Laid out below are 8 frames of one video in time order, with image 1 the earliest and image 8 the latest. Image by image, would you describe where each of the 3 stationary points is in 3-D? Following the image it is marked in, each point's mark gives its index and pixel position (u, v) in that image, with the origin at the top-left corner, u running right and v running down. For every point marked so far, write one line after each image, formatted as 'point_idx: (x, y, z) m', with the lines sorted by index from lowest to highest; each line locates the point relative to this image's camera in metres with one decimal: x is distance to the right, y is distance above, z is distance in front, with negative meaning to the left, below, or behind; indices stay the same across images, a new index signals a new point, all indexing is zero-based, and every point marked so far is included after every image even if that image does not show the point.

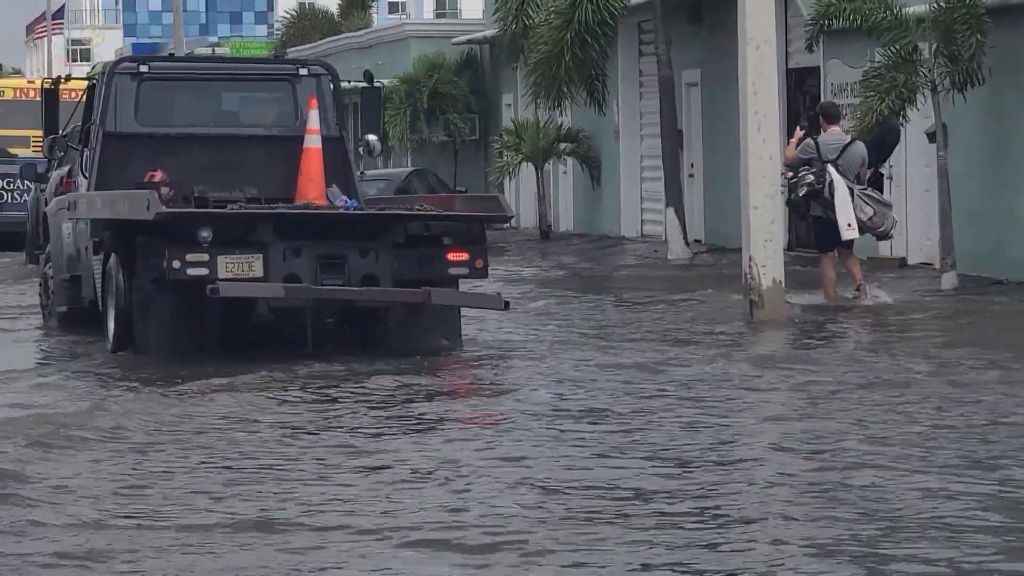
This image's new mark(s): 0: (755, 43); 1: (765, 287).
0: (+1.9, +1.9, +13.7) m
1: (+2.0, 0.0, +14.0) m
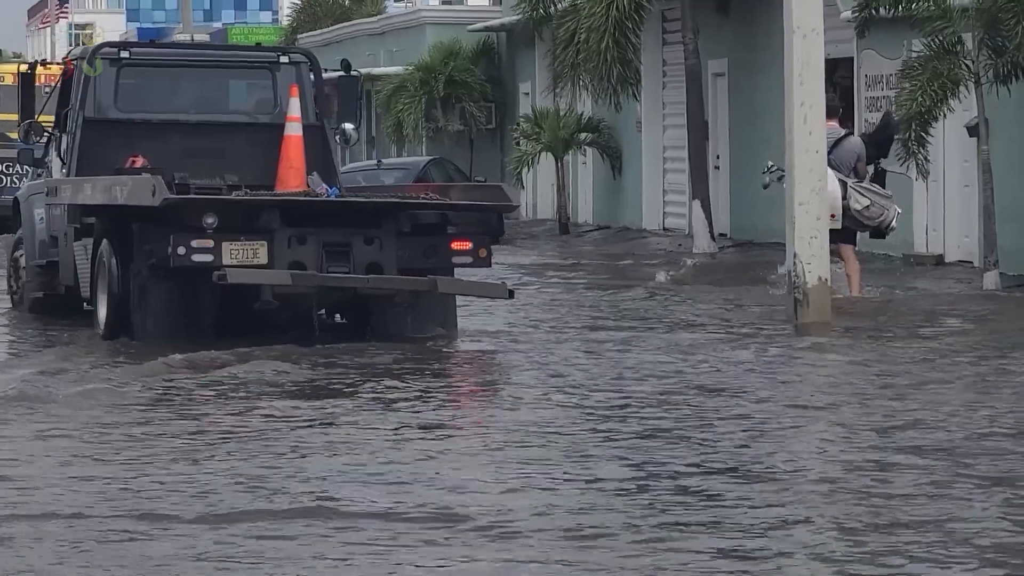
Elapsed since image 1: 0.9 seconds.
0: (+2.2, +1.9, +13.3) m
1: (+2.3, 0.0, +13.6) m
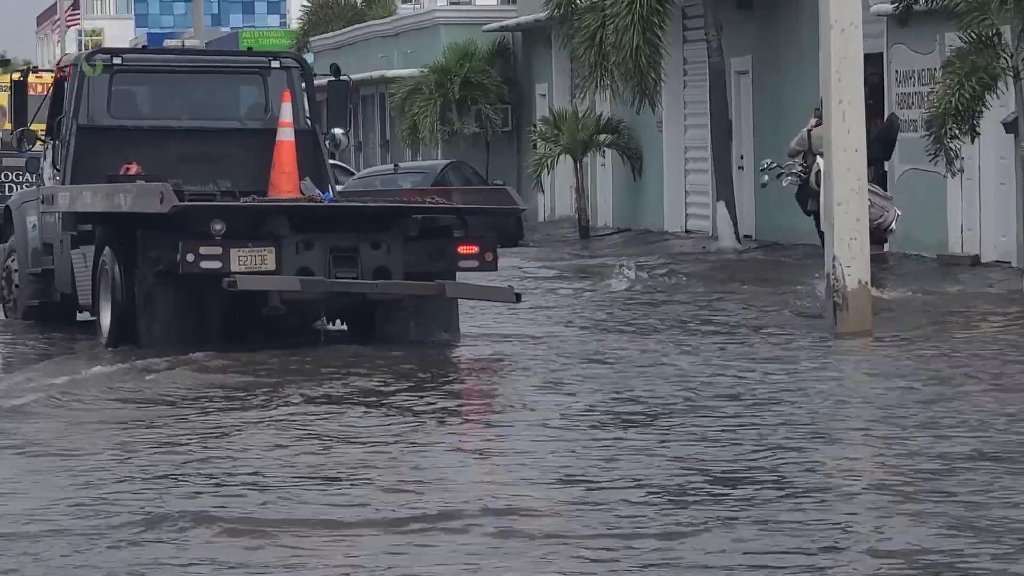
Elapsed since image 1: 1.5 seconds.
0: (+2.4, +1.9, +12.8) m
1: (+2.5, 0.0, +13.1) m
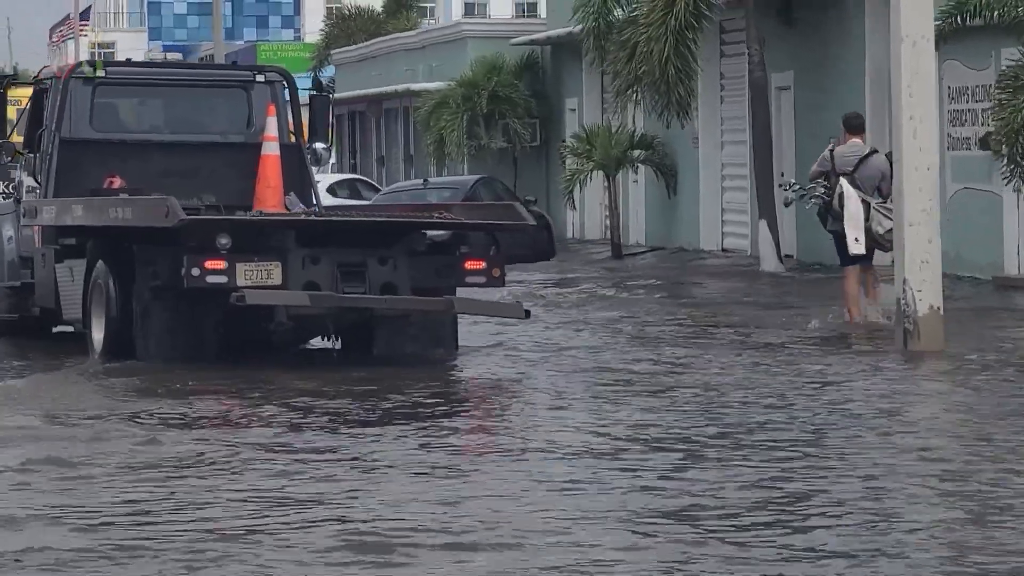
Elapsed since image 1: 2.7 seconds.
0: (+2.7, +1.7, +12.2) m
1: (+2.8, -0.2, +12.5) m
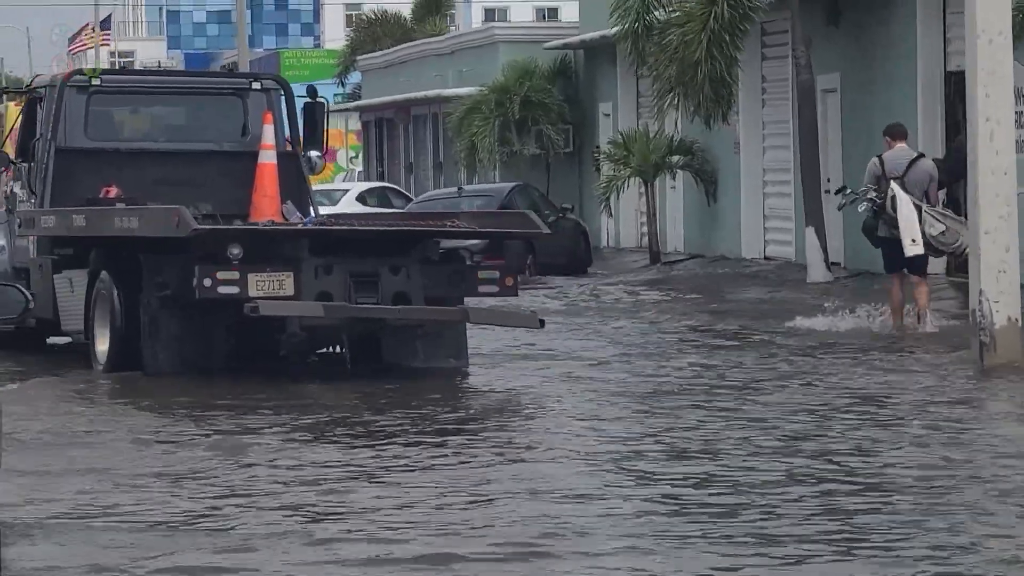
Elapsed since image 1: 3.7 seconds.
0: (+3.0, +1.6, +11.6) m
1: (+3.2, -0.2, +11.9) m
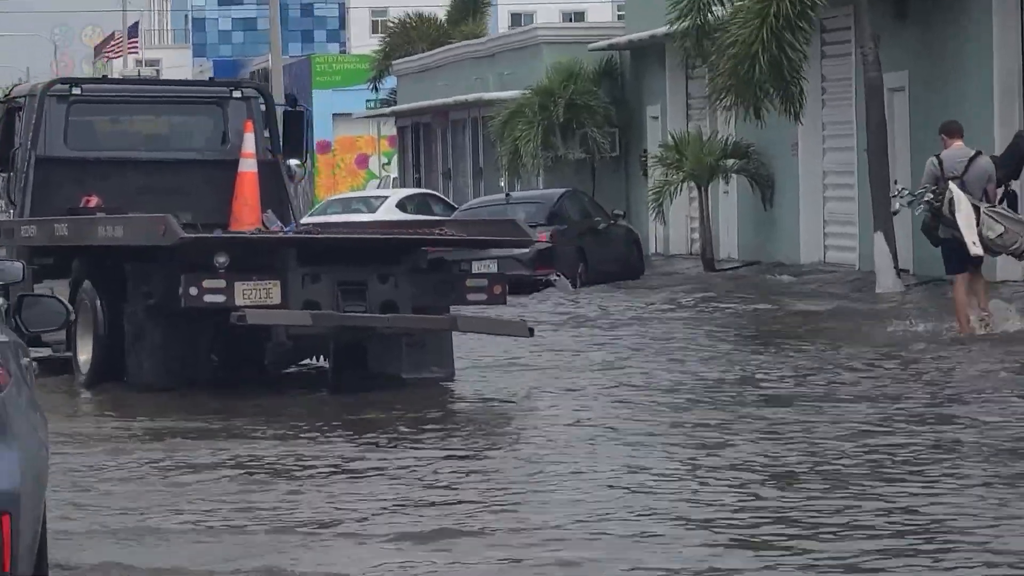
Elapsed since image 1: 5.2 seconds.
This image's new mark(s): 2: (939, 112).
0: (+3.5, +1.6, +10.8) m
1: (+3.6, -0.3, +11.0) m
2: (+4.4, +1.8, +19.0) m
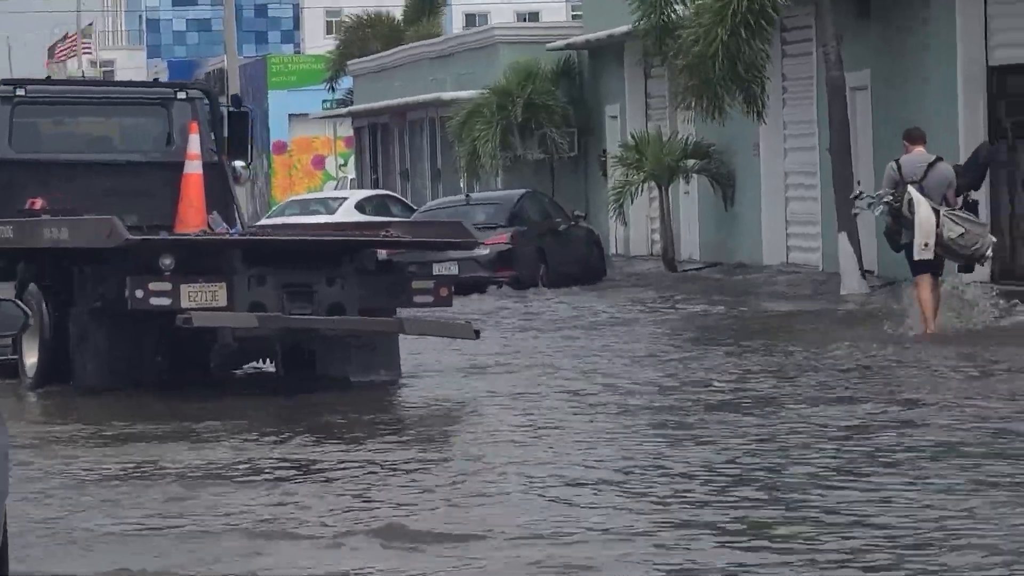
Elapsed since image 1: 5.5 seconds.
0: (+3.3, +1.6, +10.6) m
1: (+3.4, -0.3, +10.9) m
2: (+4.0, +1.8, +18.8) m
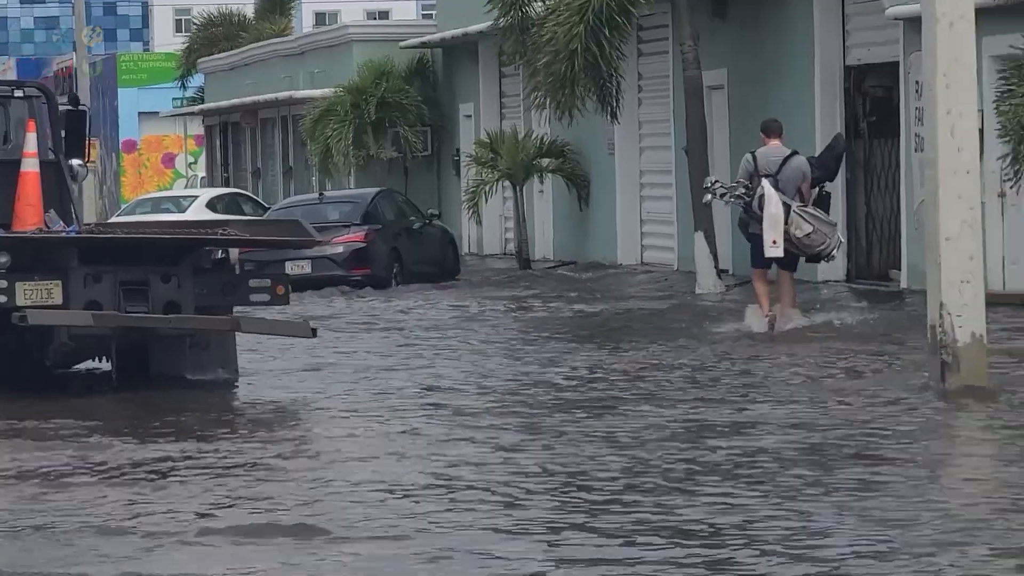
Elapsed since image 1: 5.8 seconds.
0: (+2.4, +1.6, +10.7) m
1: (+2.6, -0.3, +11.0) m
2: (+2.5, +1.8, +18.9) m
